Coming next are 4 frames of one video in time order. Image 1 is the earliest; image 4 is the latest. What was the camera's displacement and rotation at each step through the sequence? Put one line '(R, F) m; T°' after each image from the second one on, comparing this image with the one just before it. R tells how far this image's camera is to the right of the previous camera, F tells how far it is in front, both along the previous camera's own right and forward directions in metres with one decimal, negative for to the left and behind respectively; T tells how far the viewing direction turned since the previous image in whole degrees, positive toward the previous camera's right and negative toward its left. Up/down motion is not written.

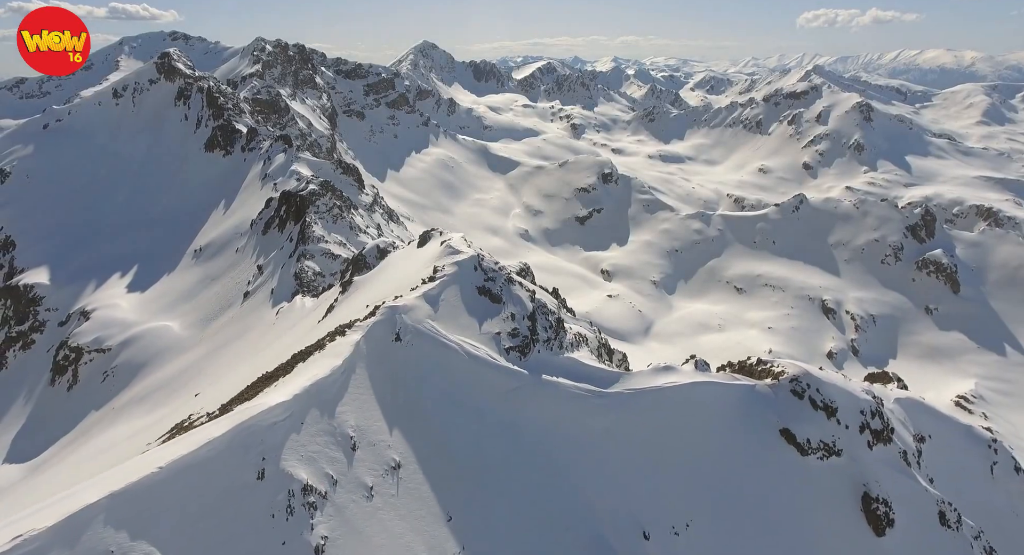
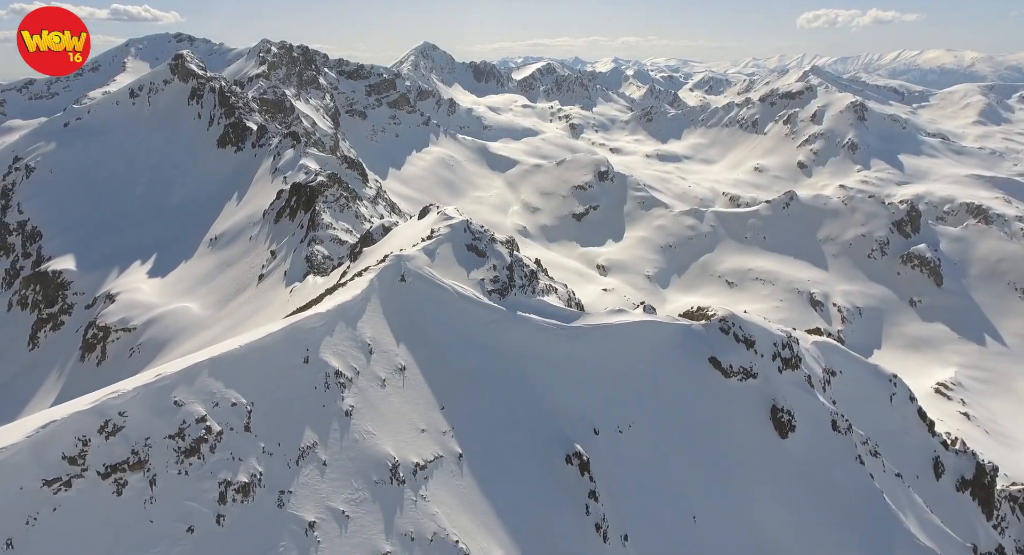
(+1.1, -6.8) m; 0°
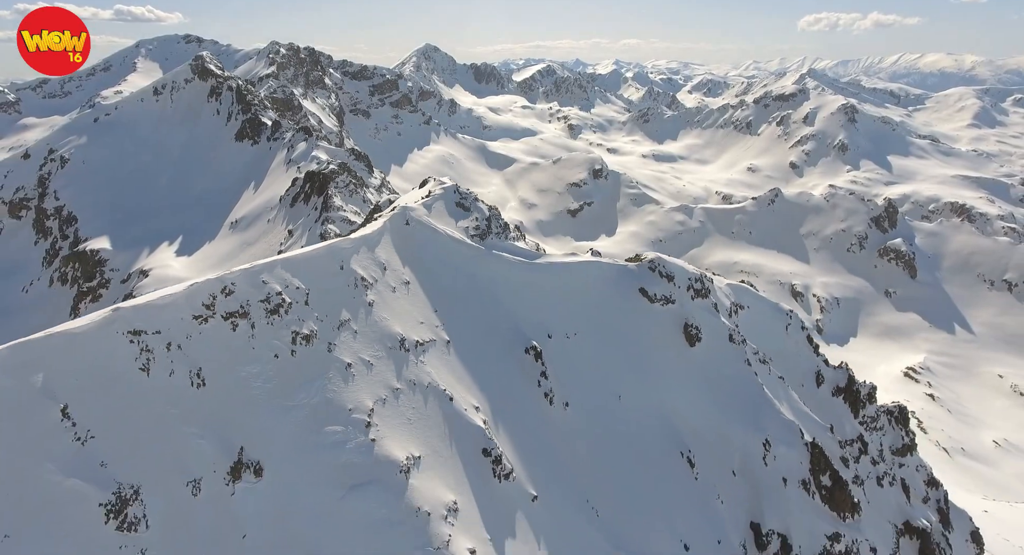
(+1.8, -11.0) m; 0°
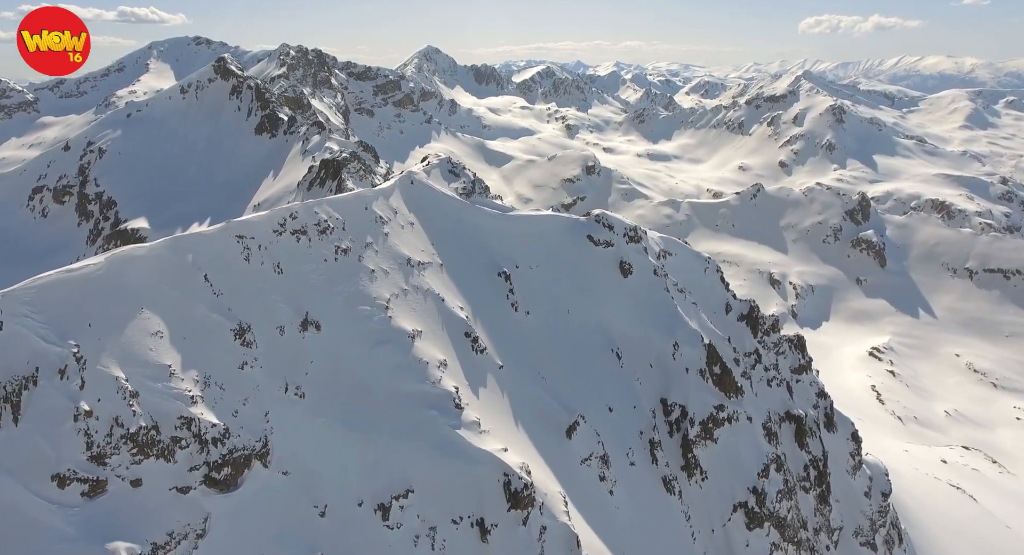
(+2.2, -14.6) m; 0°
